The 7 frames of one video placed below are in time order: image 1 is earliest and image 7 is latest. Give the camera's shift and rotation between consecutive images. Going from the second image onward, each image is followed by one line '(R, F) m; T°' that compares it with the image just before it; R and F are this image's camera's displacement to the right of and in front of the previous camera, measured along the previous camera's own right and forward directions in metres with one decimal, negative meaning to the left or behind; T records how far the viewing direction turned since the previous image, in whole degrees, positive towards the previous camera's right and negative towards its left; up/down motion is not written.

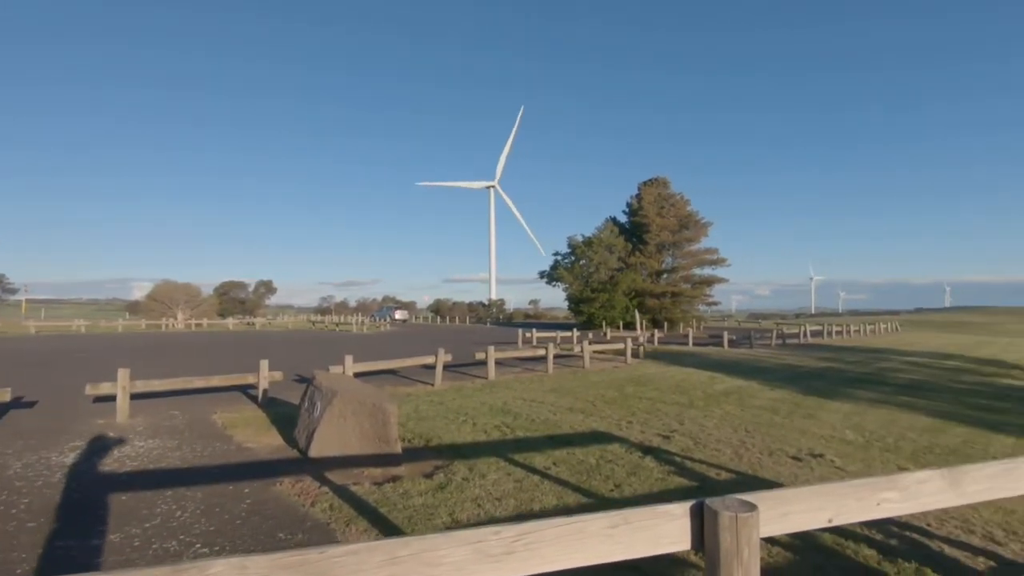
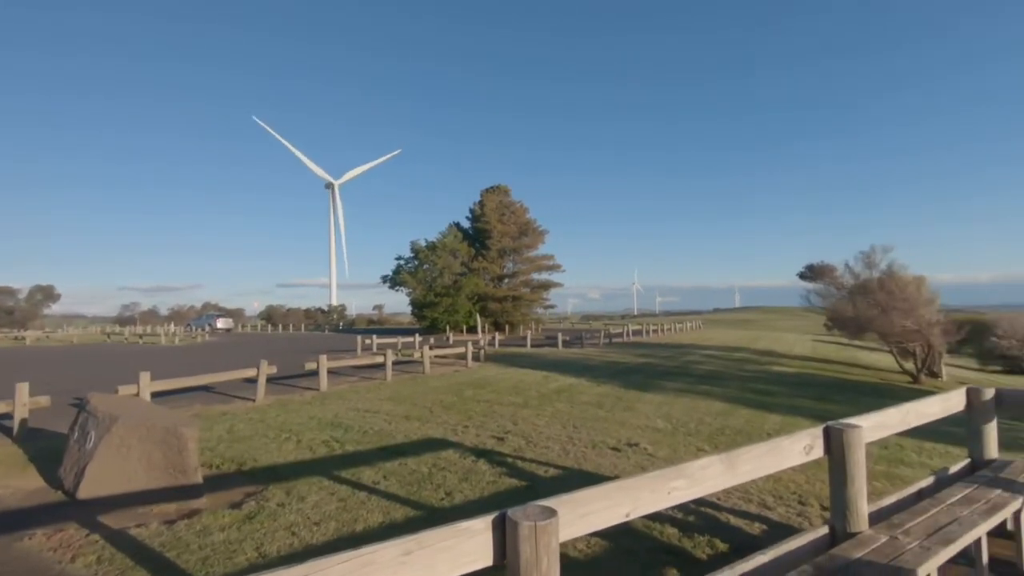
(+0.3, +0.2) m; +16°
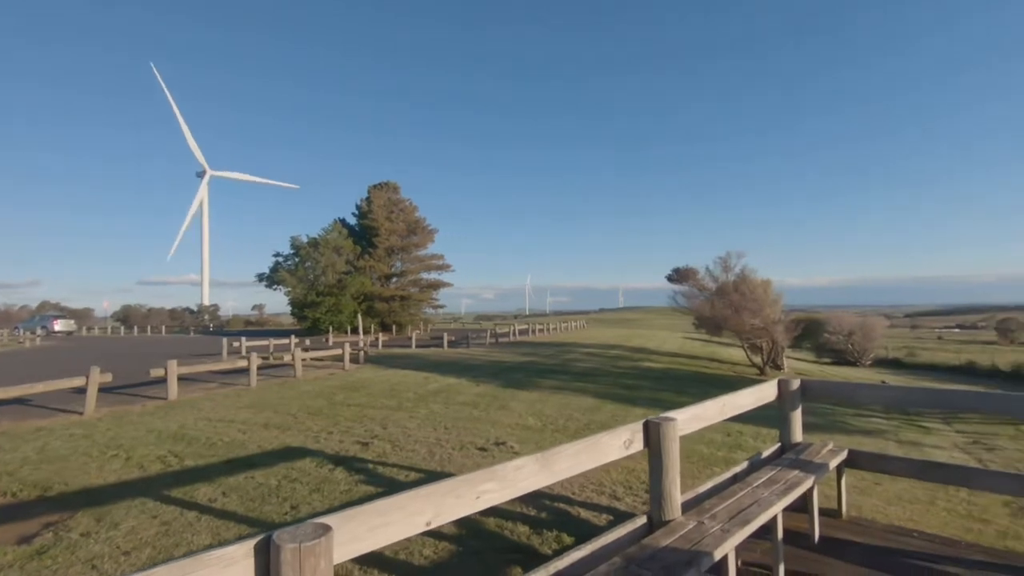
(+0.5, +0.1) m; +11°
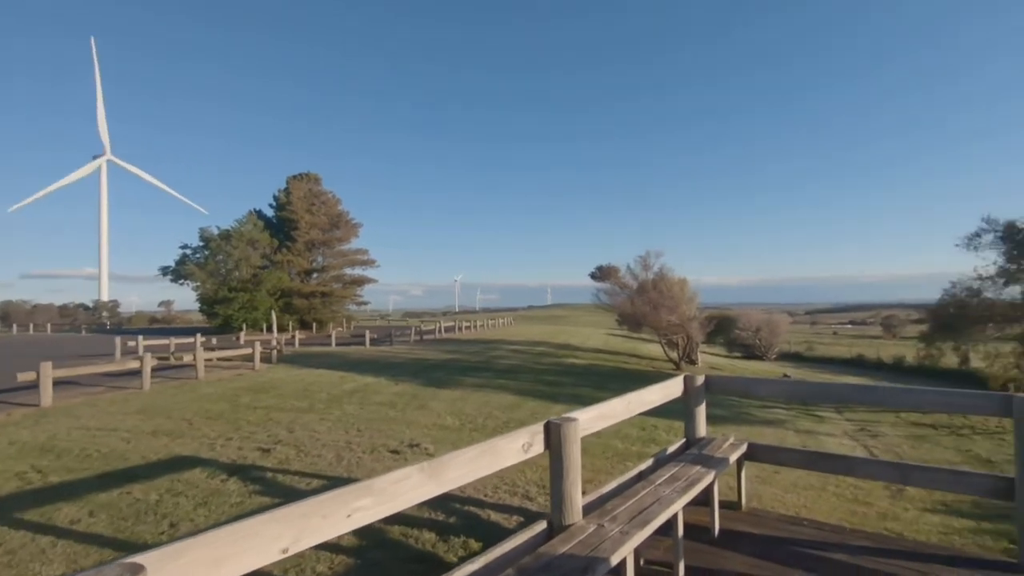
(+0.3, +0.3) m; +7°
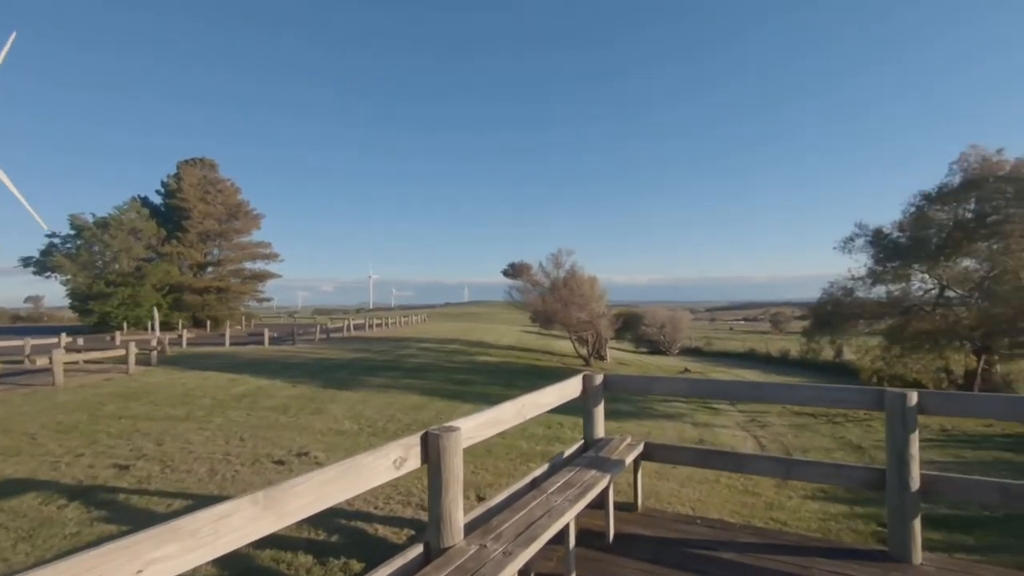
(+0.3, +0.4) m; +9°
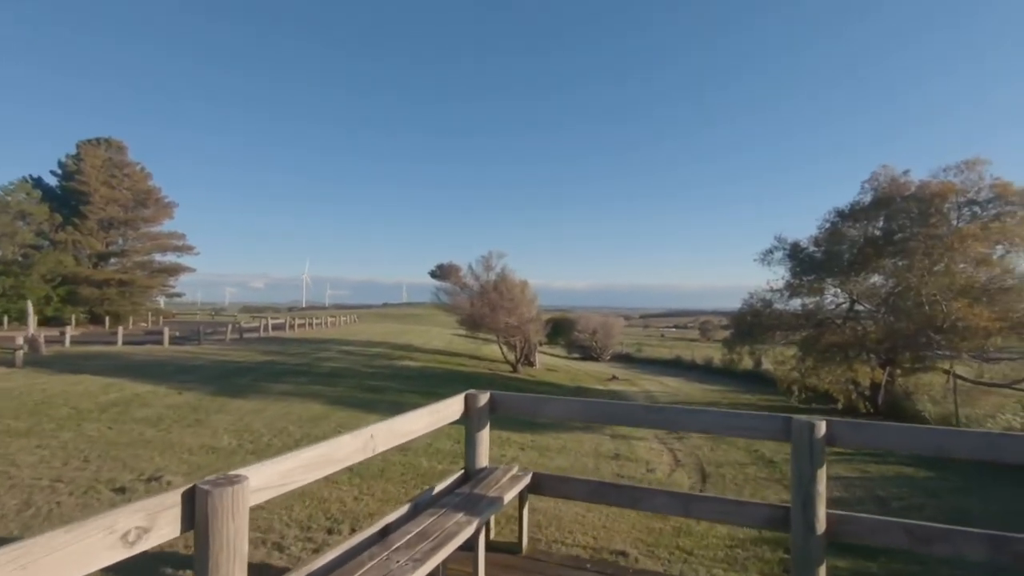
(+0.7, +0.9) m; +6°
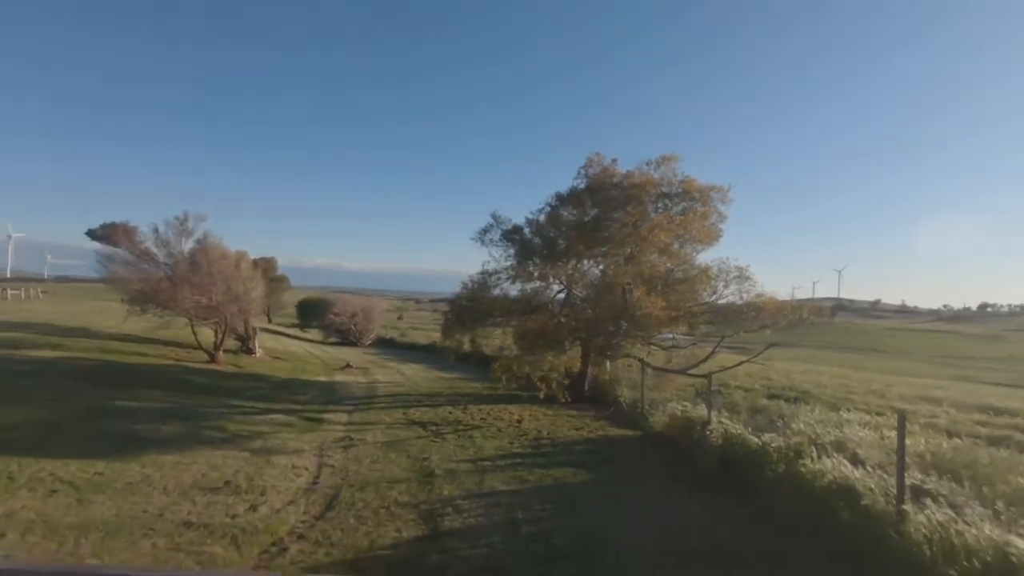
(+3.5, +2.5) m; +22°
